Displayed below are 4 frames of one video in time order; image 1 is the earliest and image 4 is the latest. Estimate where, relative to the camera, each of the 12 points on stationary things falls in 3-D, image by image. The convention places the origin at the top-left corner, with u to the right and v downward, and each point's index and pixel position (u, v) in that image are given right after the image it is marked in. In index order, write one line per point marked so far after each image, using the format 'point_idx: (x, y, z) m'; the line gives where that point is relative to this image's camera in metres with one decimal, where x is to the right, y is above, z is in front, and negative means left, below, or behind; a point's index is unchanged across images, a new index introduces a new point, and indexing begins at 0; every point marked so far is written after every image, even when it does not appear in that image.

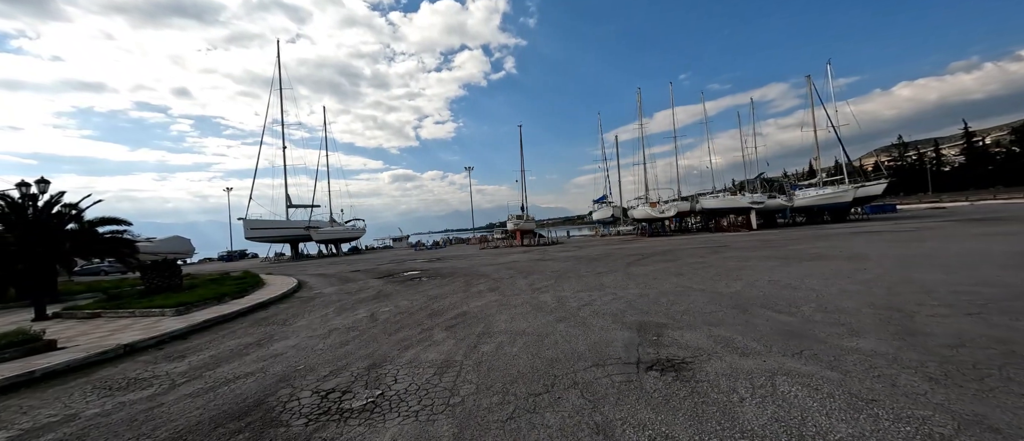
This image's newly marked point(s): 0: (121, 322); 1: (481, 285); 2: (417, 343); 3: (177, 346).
0: (-8.8, -2.4, +8.1) m
1: (-0.8, -2.0, +10.7) m
2: (-1.4, -1.8, +5.3) m
3: (-5.8, -2.3, +6.3) m
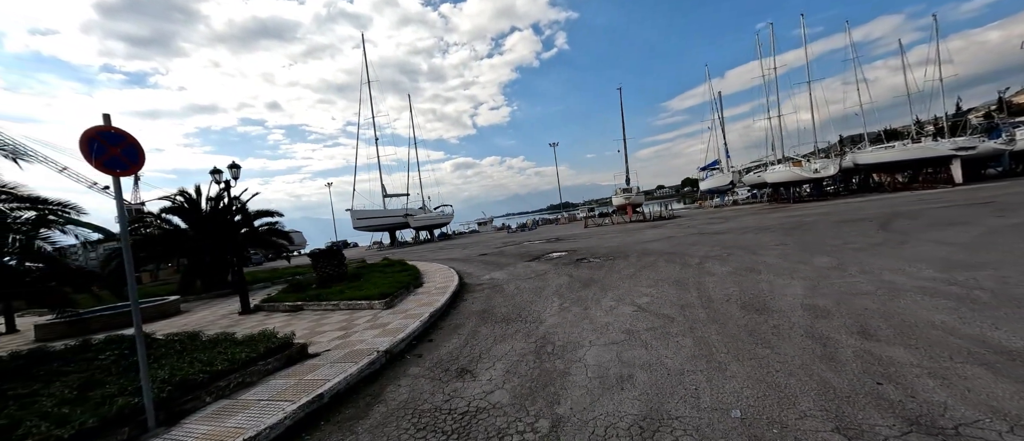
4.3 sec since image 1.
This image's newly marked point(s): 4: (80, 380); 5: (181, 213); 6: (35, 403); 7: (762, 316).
0: (-3.5, -2.0, +7.2) m
1: (+4.8, -1.0, +8.3) m
2: (+3.2, -1.3, +3.0) m
3: (-0.9, -1.9, +4.8) m
4: (-5.0, -1.9, +4.1) m
5: (-11.9, +0.3, +12.7) m
6: (-4.7, -1.8, +3.5) m
7: (+3.3, -1.2, +4.6) m
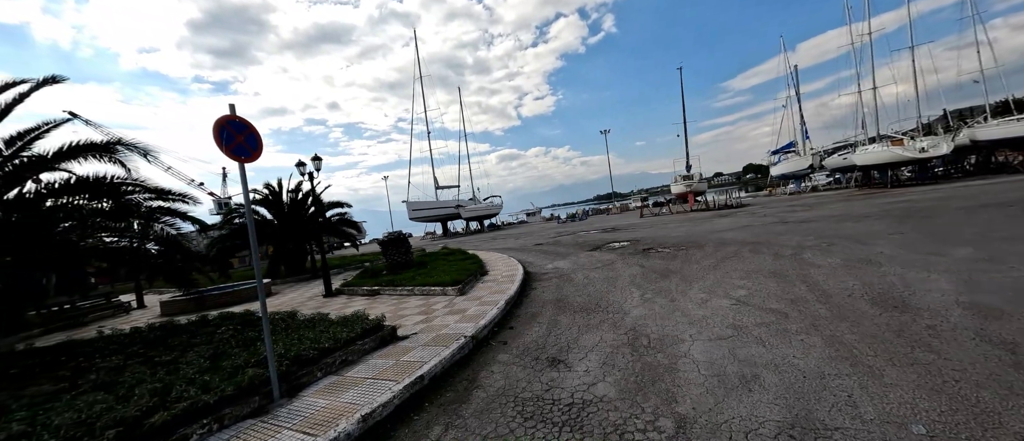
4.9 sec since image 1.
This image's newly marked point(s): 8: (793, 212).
0: (-2.0, -1.7, +7.4) m
1: (+6.3, -0.7, +7.4) m
2: (+4.1, -1.1, +2.4) m
3: (+0.2, -1.7, +4.7) m
4: (-3.9, -1.7, +4.6) m
5: (-9.6, +0.6, +13.9) m
6: (-3.7, -1.7, +3.9) m
7: (+4.4, -1.0, +3.9) m
8: (+14.6, +0.4, +18.4) m
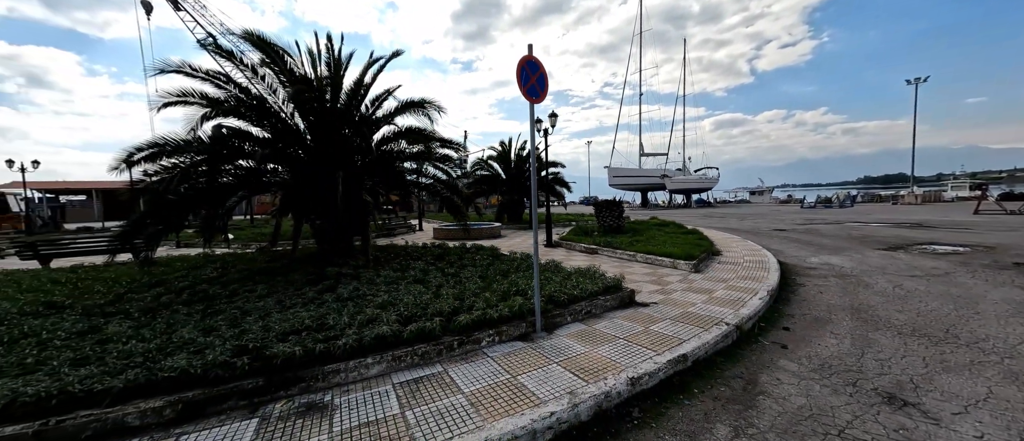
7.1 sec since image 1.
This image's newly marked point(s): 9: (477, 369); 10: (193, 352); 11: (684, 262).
0: (+2.6, -1.0, +6.8) m
1: (+9.8, -1.2, +2.4) m
2: (+5.2, -1.5, -0.6) m
3: (+3.1, -1.4, +3.4) m
4: (-0.5, -0.8, +5.4) m
5: (-0.2, +2.8, +16.0) m
6: (-0.6, -0.8, +4.7) m
7: (+6.3, -1.4, +0.5) m
8: (+22.6, -0.6, +7.4) m
9: (-0.3, -1.3, +3.0) m
10: (-2.6, -1.1, +2.9) m
11: (+3.5, -0.8, +7.1) m
